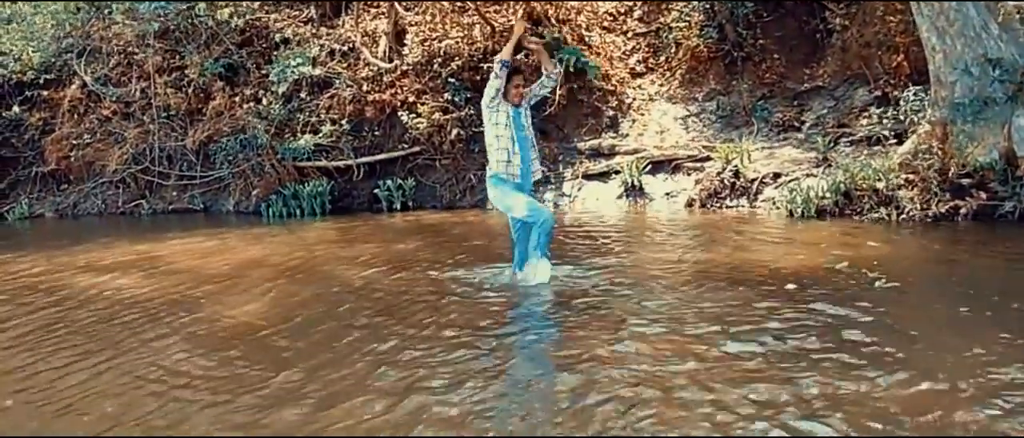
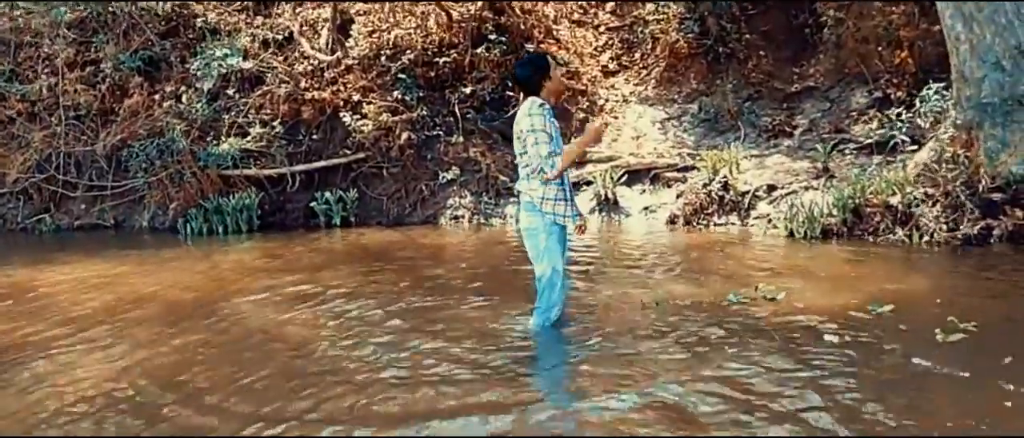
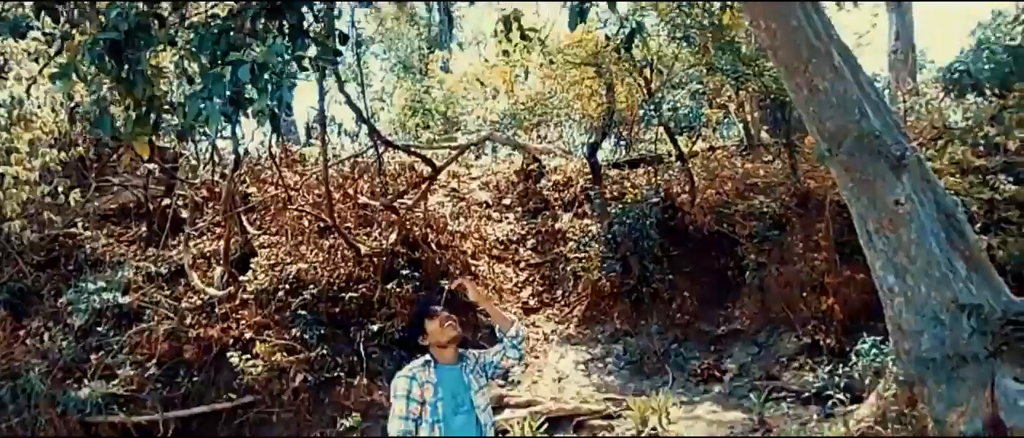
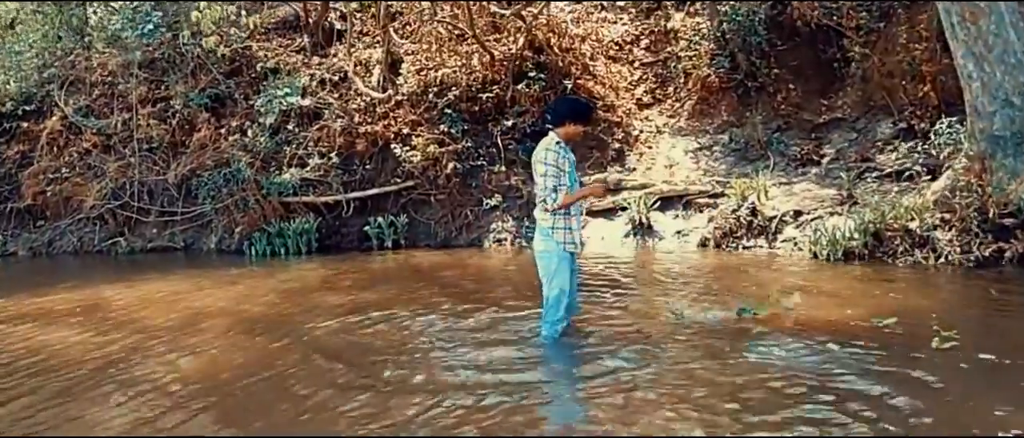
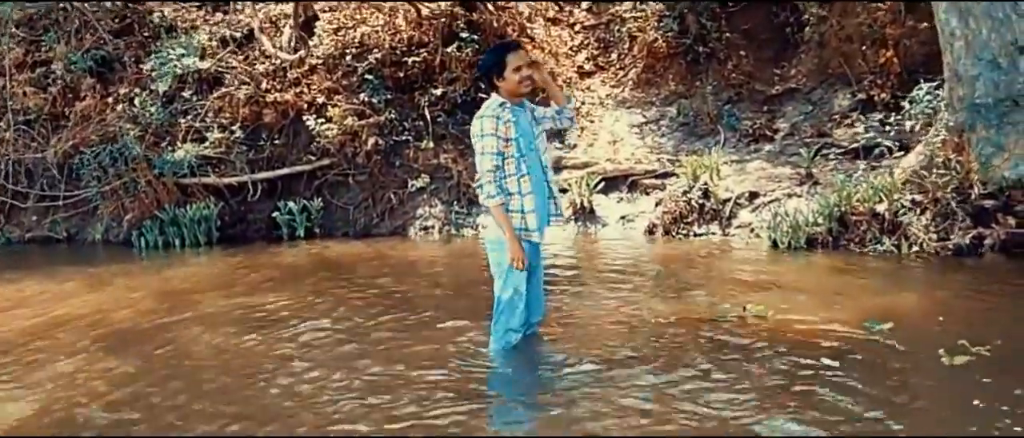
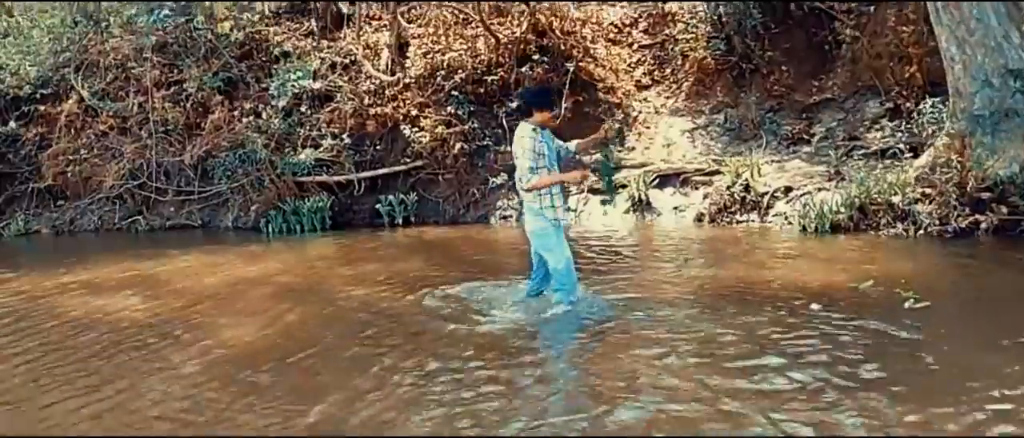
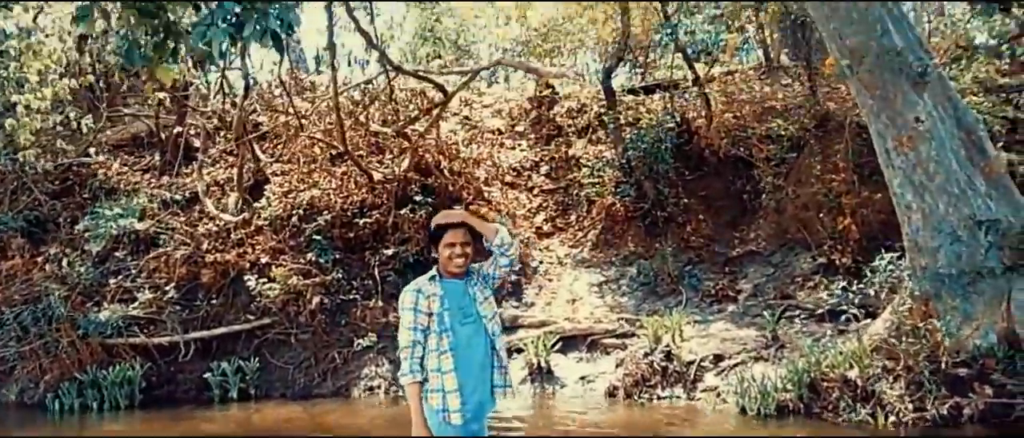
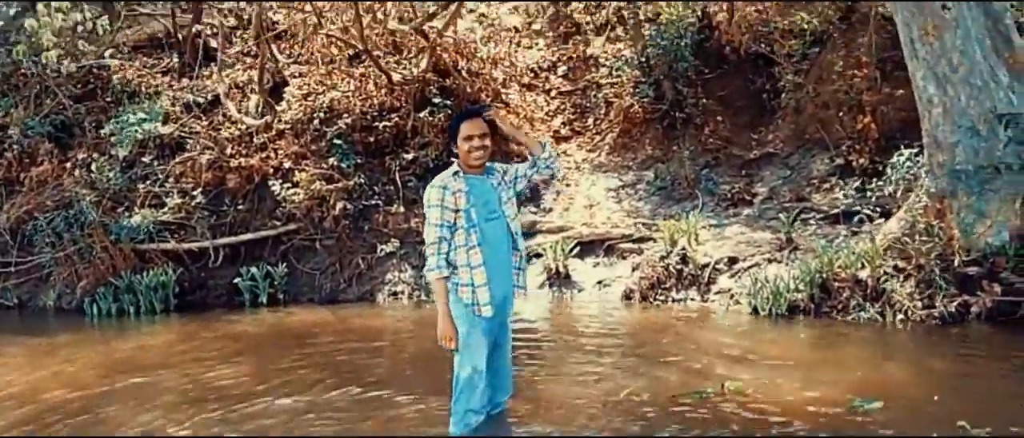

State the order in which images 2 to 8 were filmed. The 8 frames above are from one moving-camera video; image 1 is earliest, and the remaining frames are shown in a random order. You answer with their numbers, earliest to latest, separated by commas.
6, 4, 2, 5, 8, 7, 3
